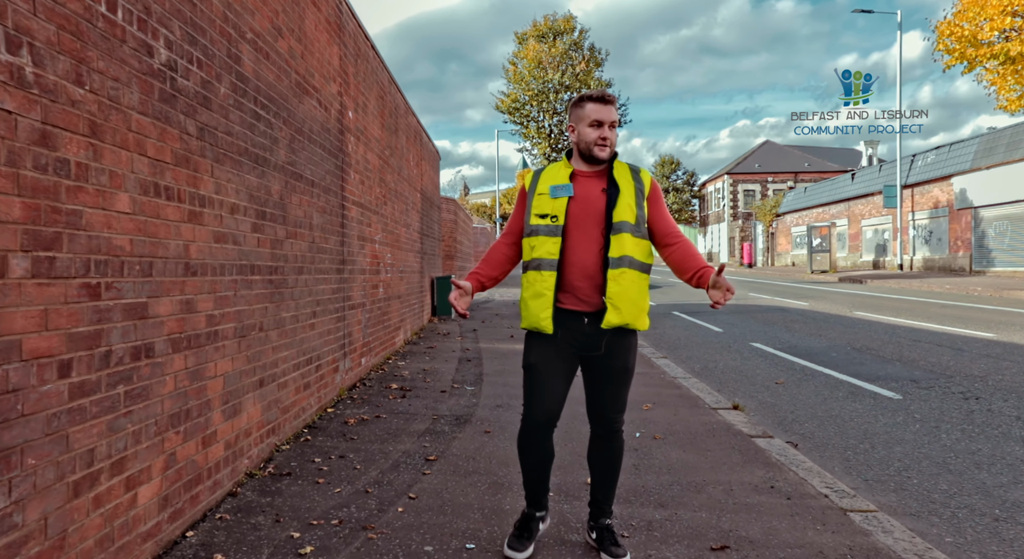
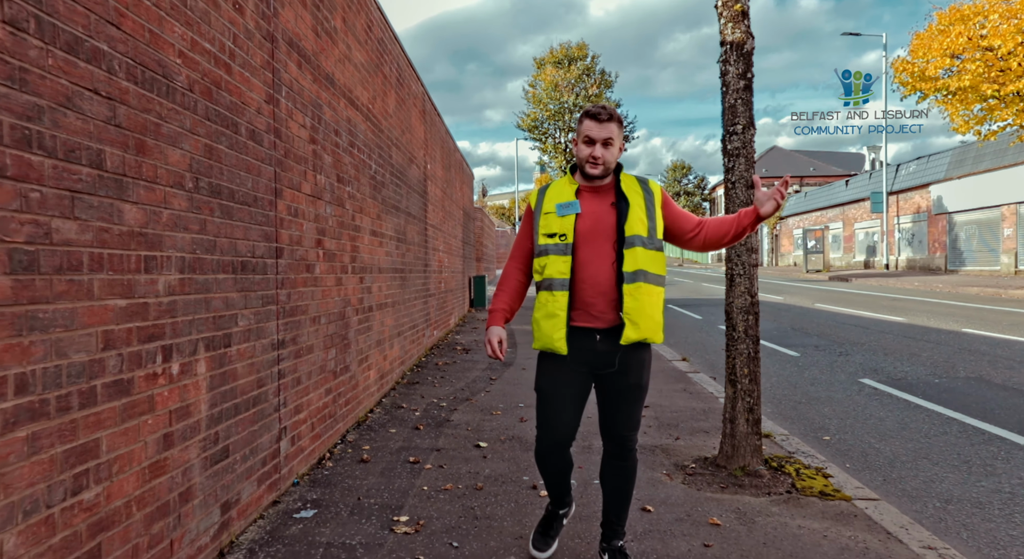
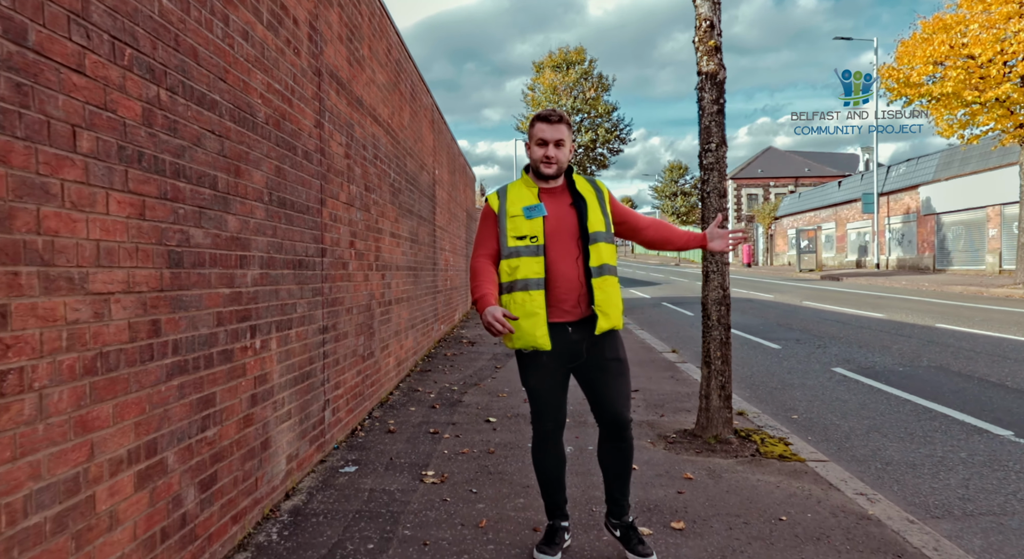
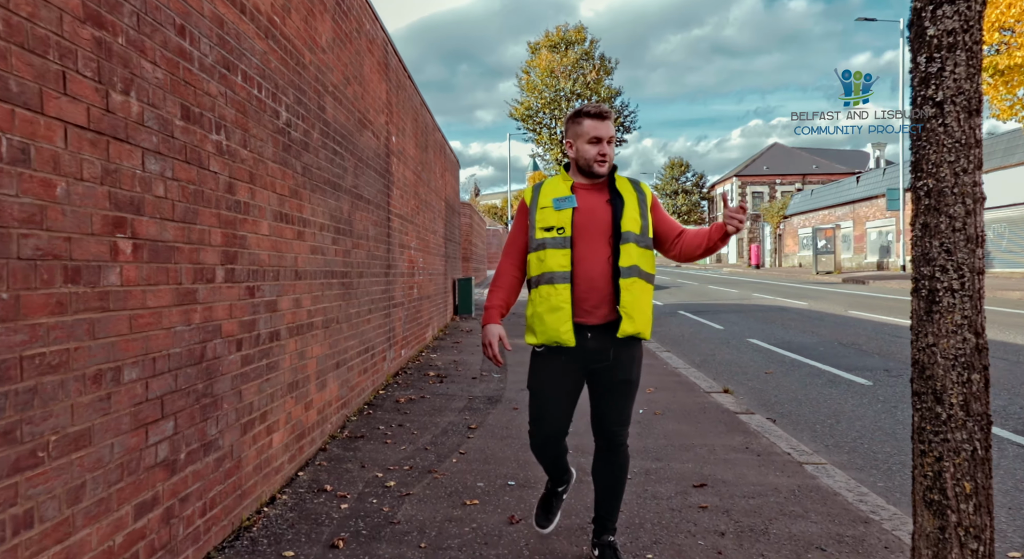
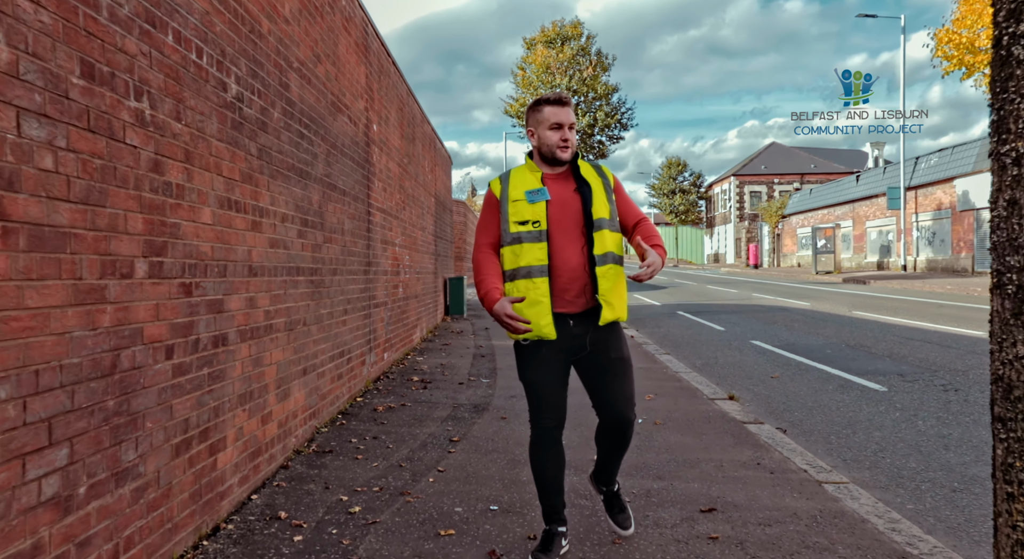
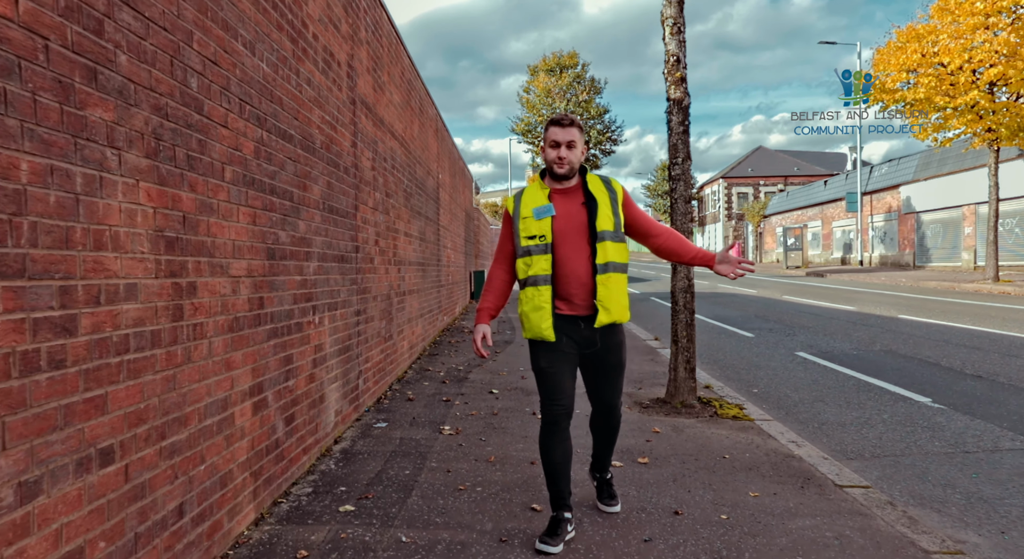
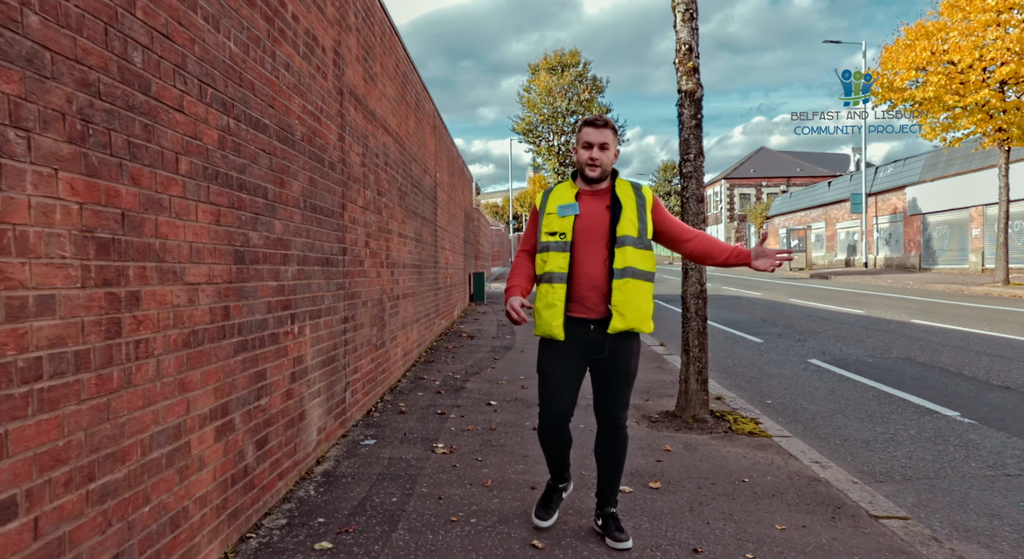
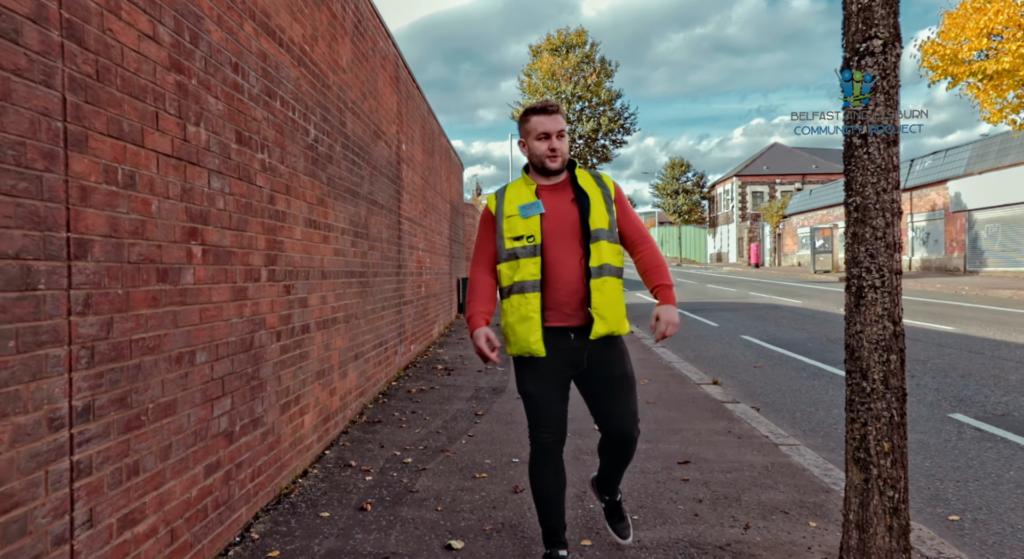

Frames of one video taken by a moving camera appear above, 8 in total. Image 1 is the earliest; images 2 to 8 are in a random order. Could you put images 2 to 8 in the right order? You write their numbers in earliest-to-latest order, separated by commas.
5, 4, 8, 2, 3, 7, 6
